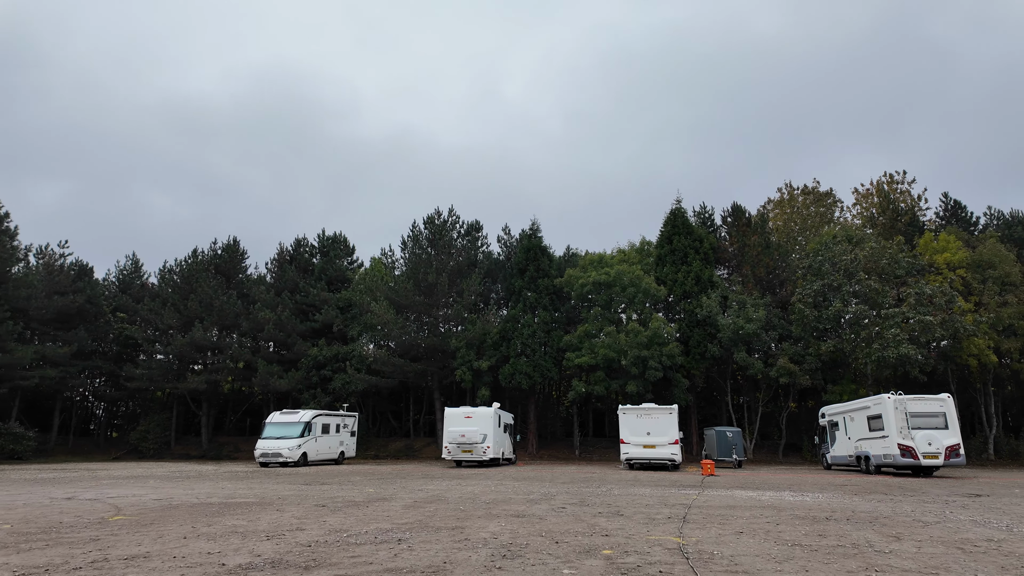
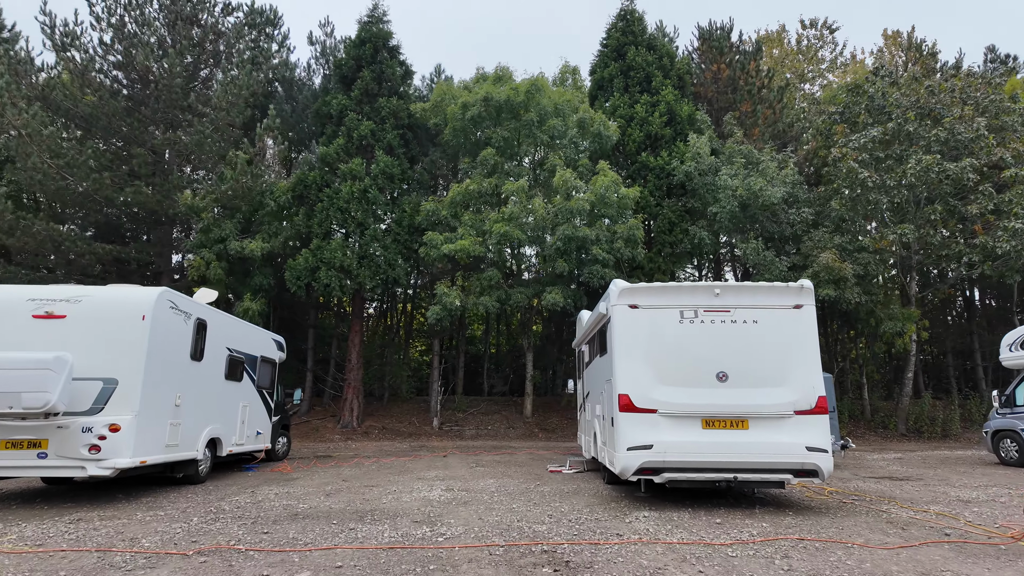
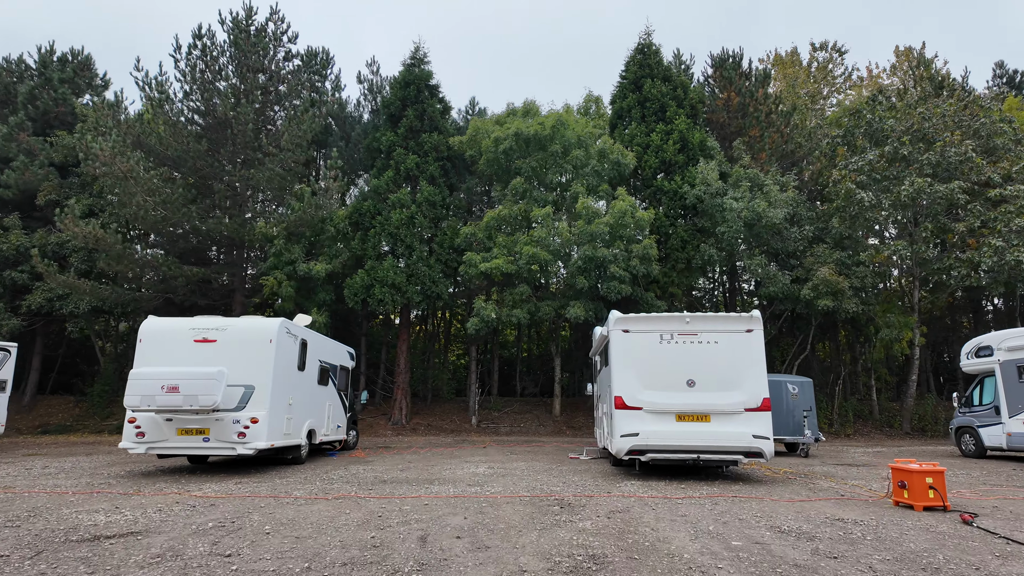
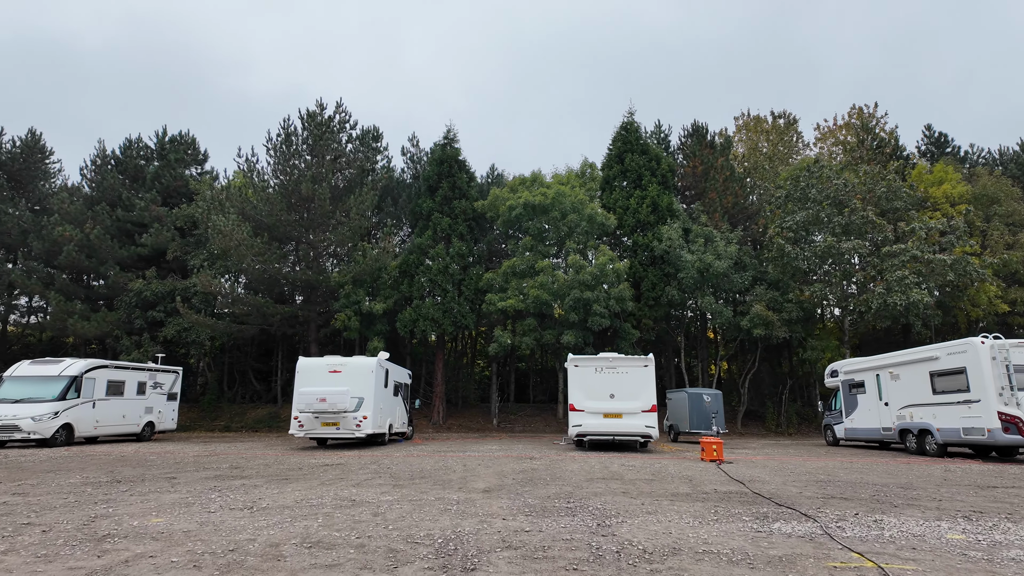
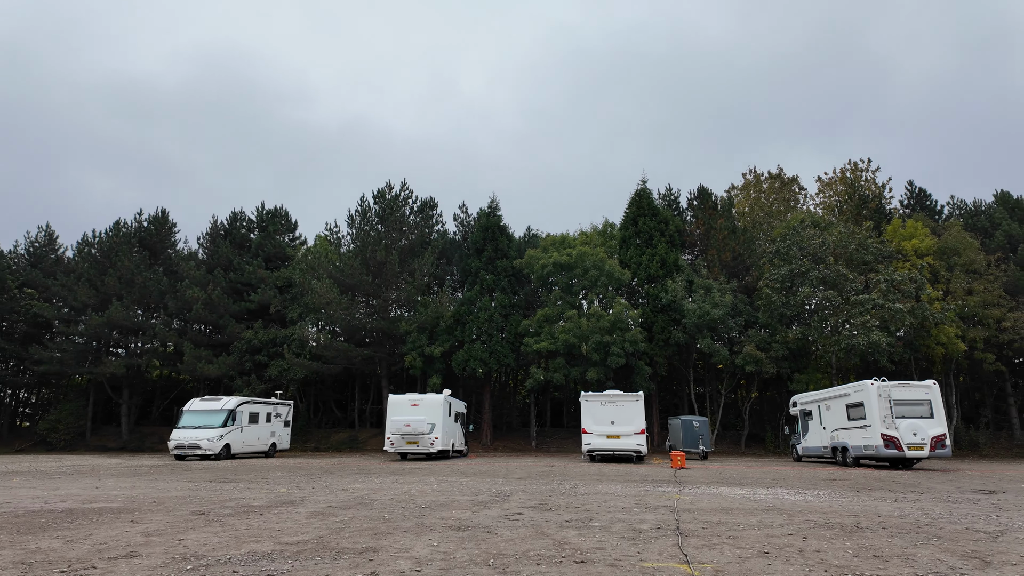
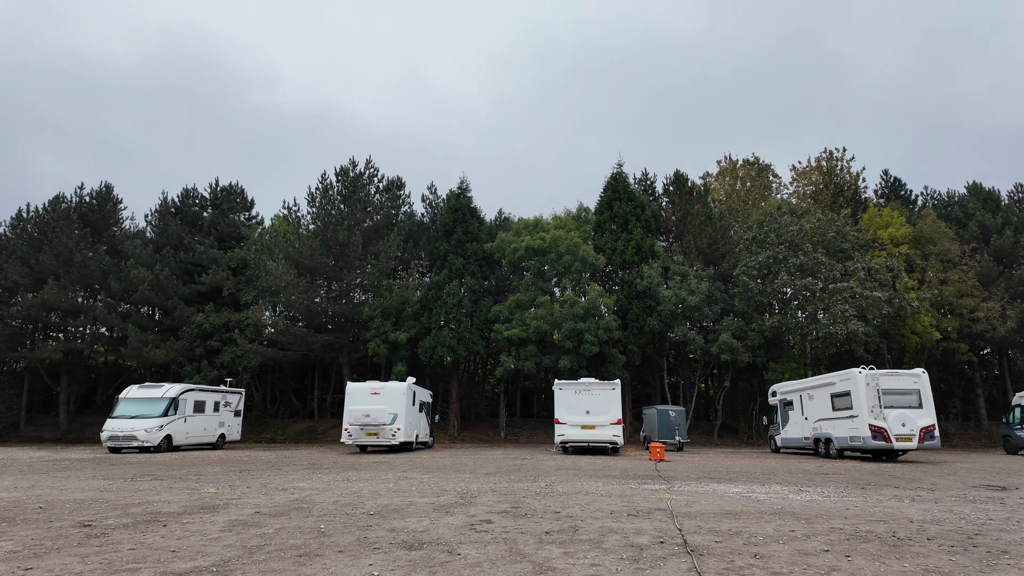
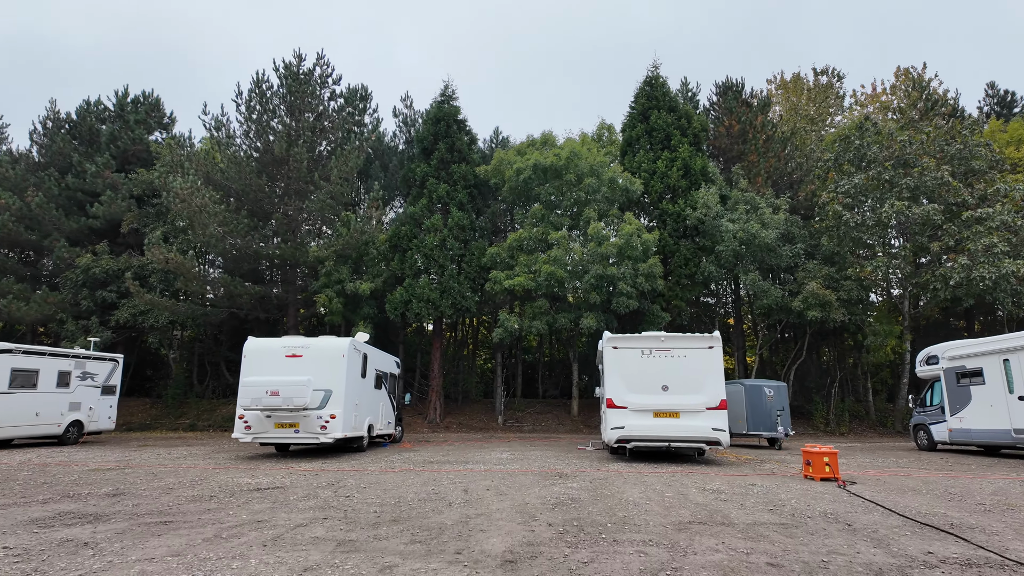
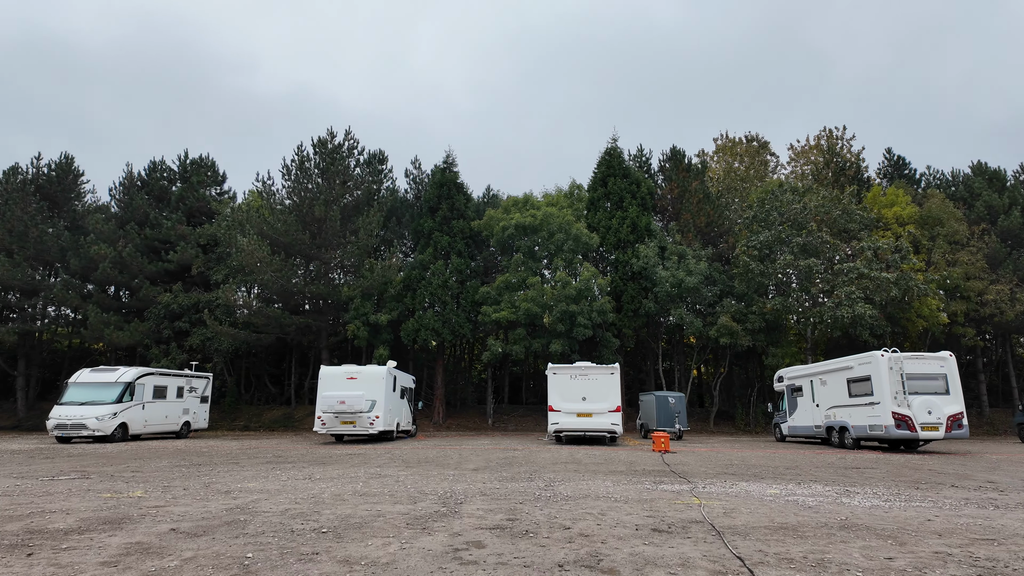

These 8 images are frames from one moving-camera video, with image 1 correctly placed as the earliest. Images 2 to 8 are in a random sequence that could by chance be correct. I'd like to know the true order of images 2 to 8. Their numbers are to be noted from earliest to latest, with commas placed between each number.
5, 6, 8, 4, 7, 3, 2
